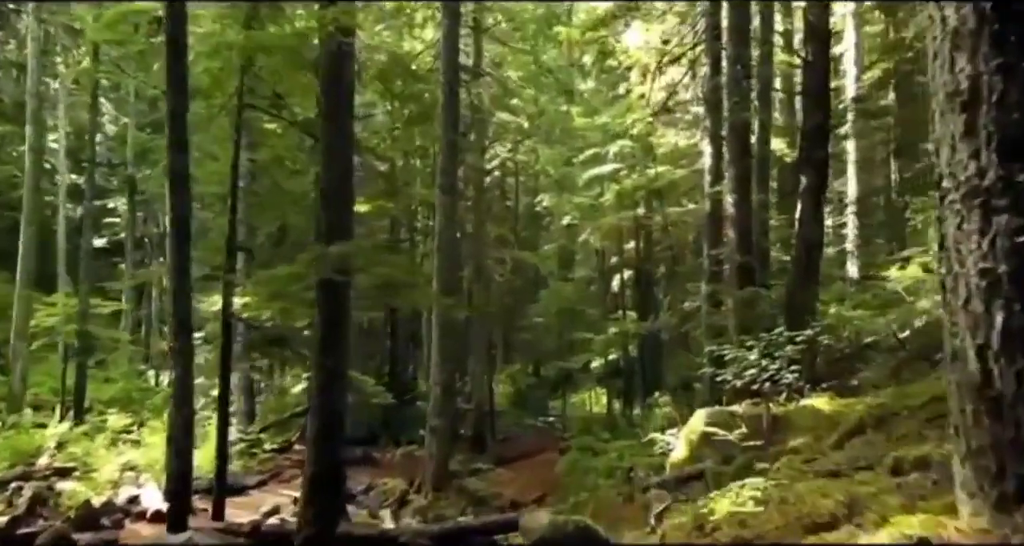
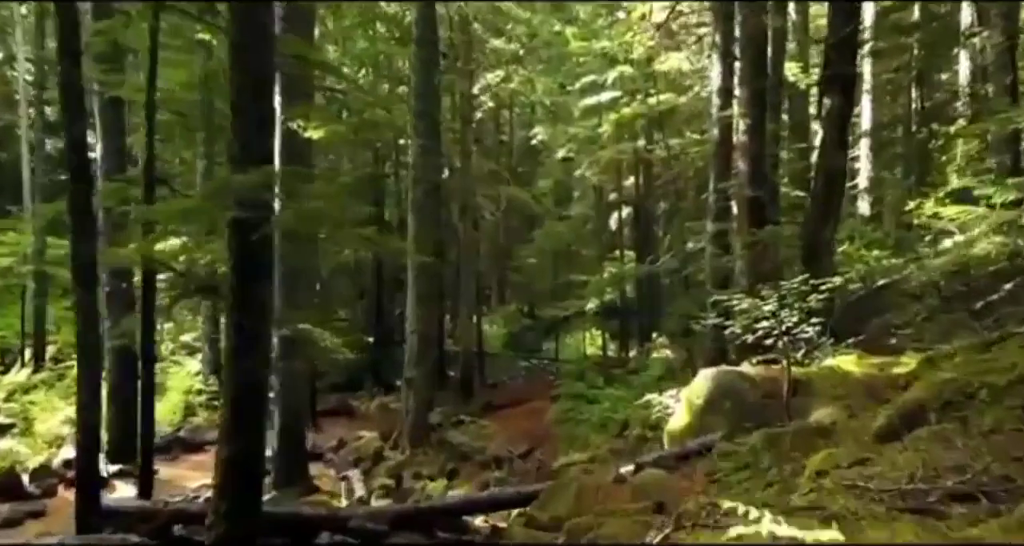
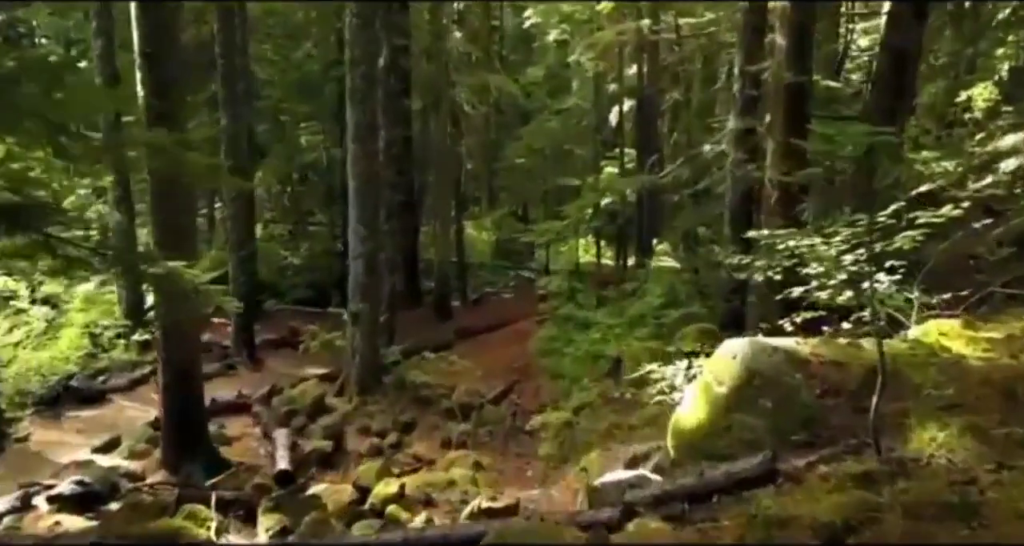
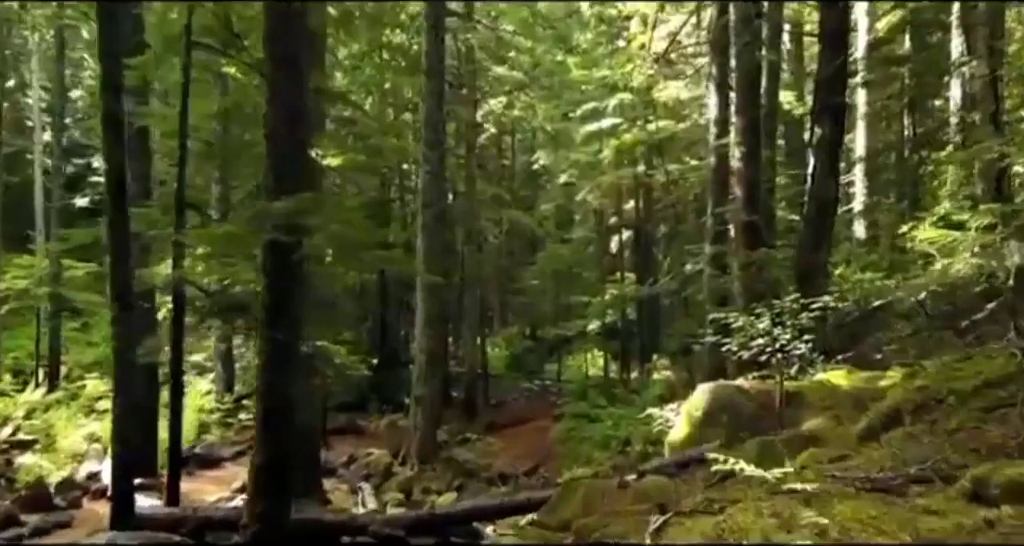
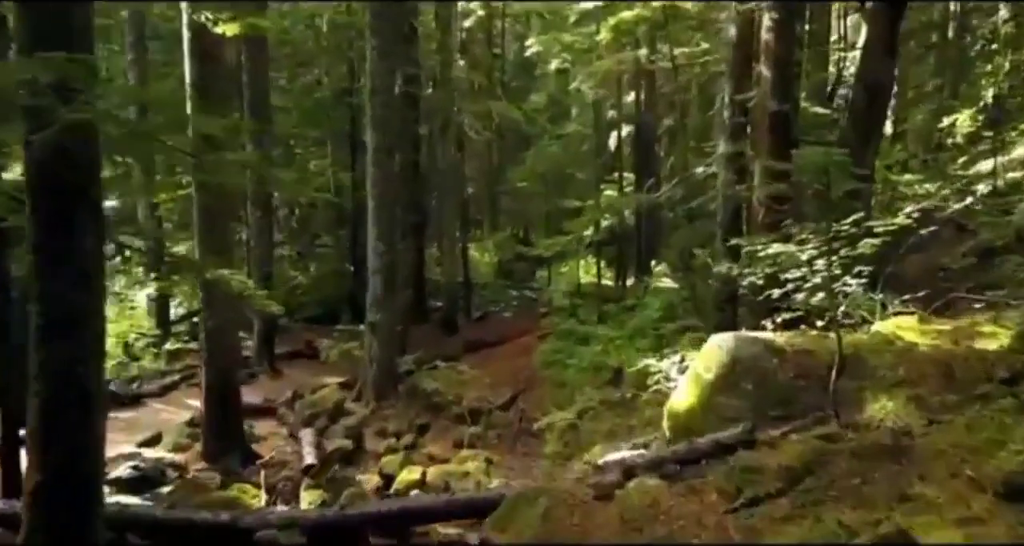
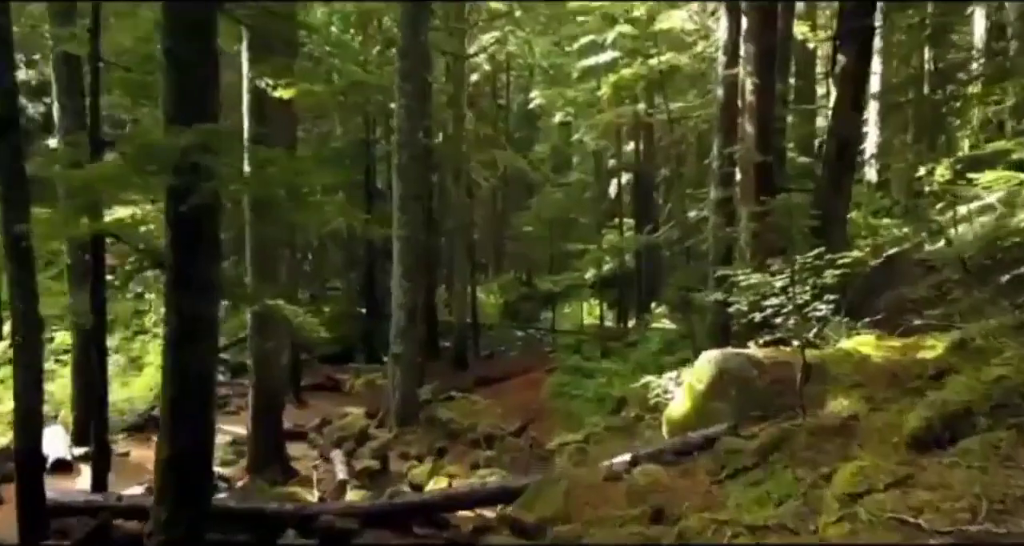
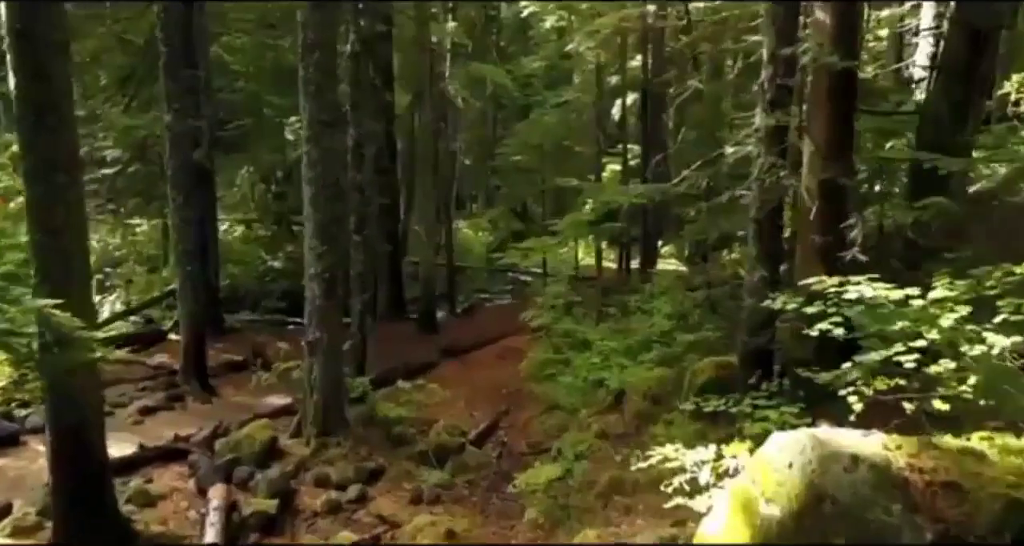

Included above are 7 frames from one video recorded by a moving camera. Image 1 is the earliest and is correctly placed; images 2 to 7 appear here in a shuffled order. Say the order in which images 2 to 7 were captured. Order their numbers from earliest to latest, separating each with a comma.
4, 2, 6, 5, 3, 7
